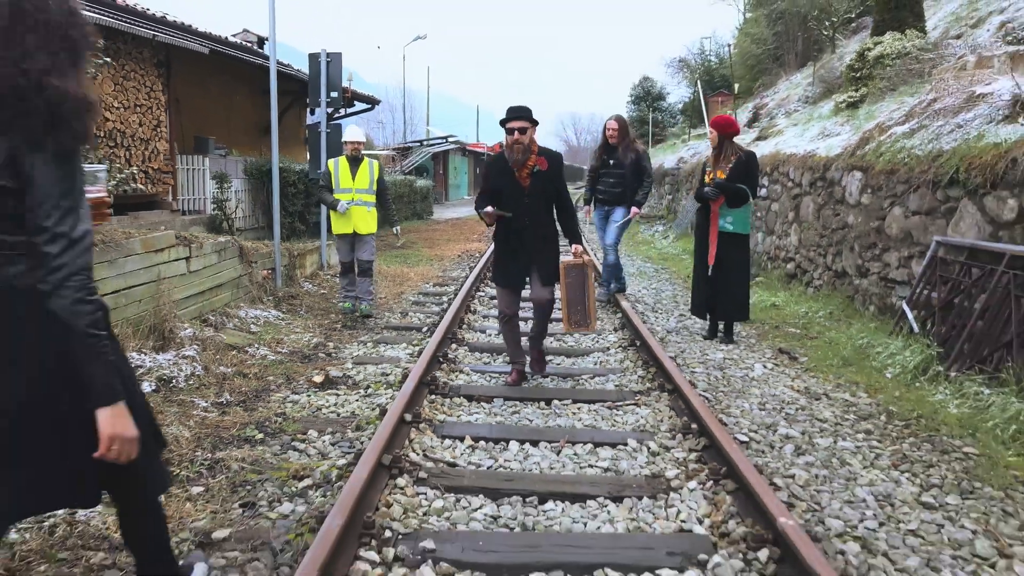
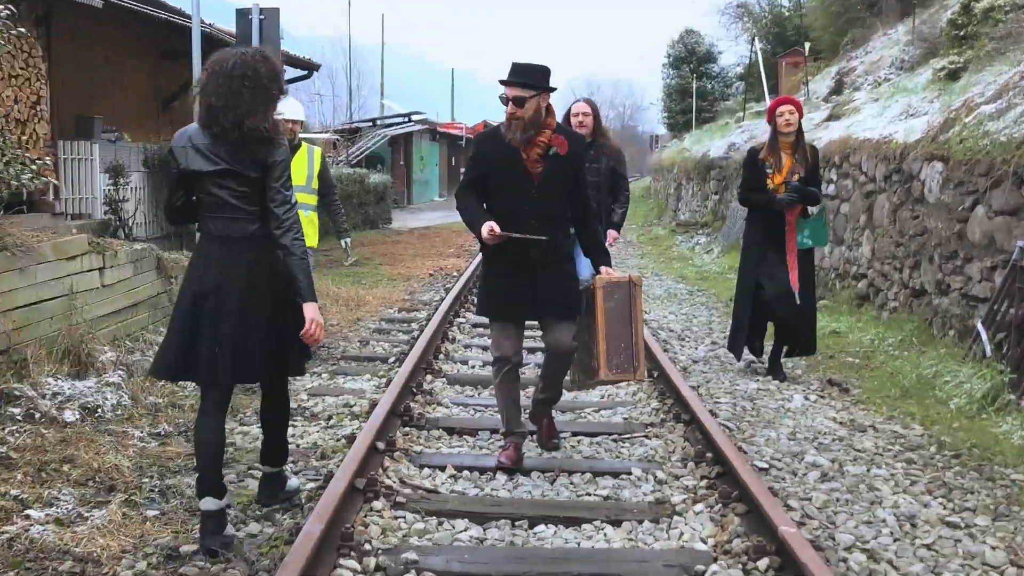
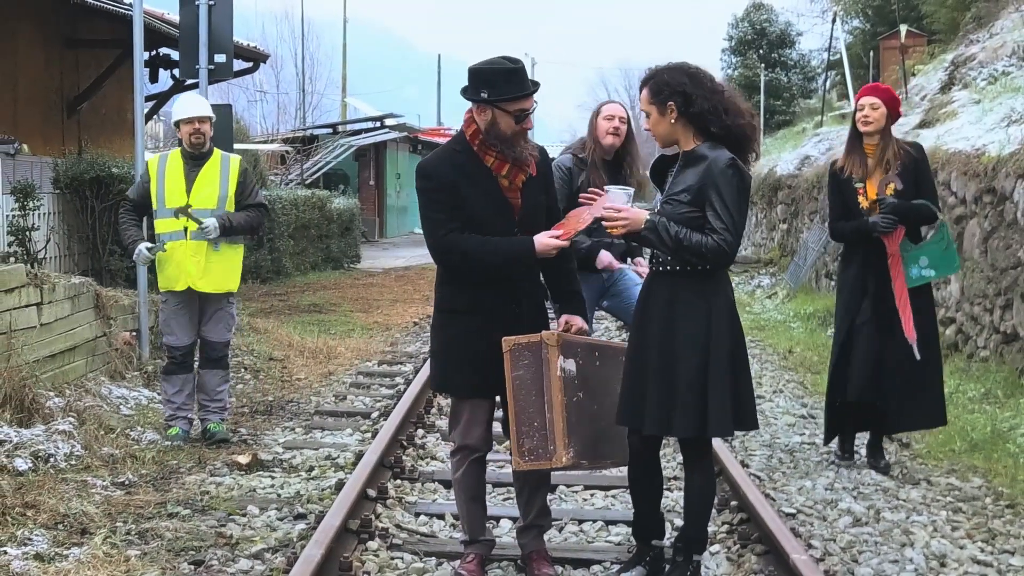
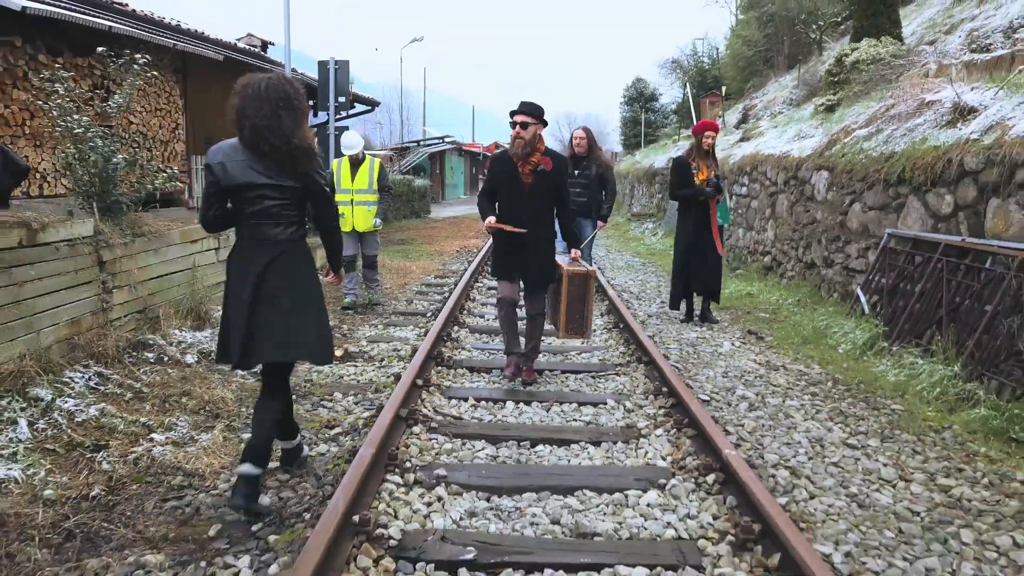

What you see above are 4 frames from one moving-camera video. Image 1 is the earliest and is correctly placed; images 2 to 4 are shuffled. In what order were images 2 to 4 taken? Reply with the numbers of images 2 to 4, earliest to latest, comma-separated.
4, 2, 3
